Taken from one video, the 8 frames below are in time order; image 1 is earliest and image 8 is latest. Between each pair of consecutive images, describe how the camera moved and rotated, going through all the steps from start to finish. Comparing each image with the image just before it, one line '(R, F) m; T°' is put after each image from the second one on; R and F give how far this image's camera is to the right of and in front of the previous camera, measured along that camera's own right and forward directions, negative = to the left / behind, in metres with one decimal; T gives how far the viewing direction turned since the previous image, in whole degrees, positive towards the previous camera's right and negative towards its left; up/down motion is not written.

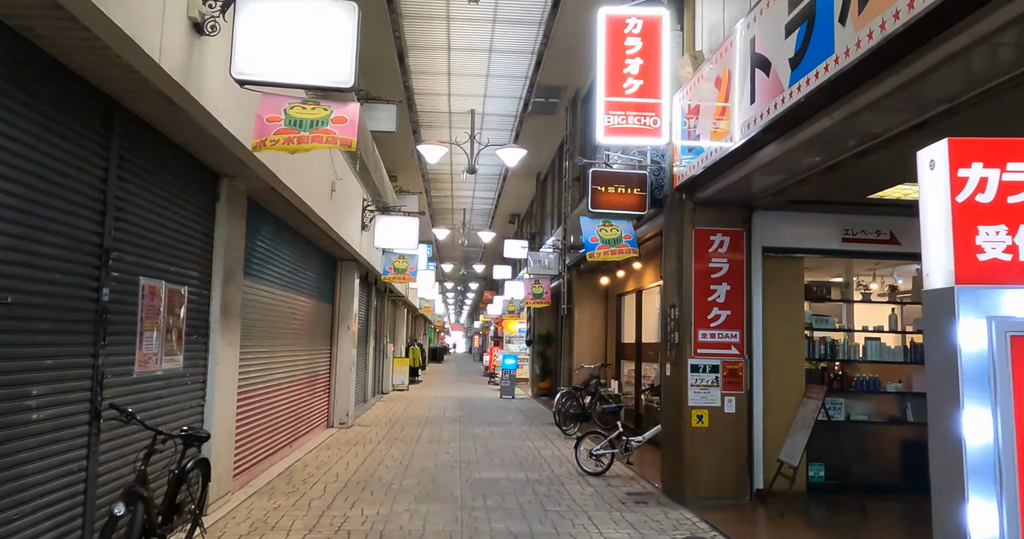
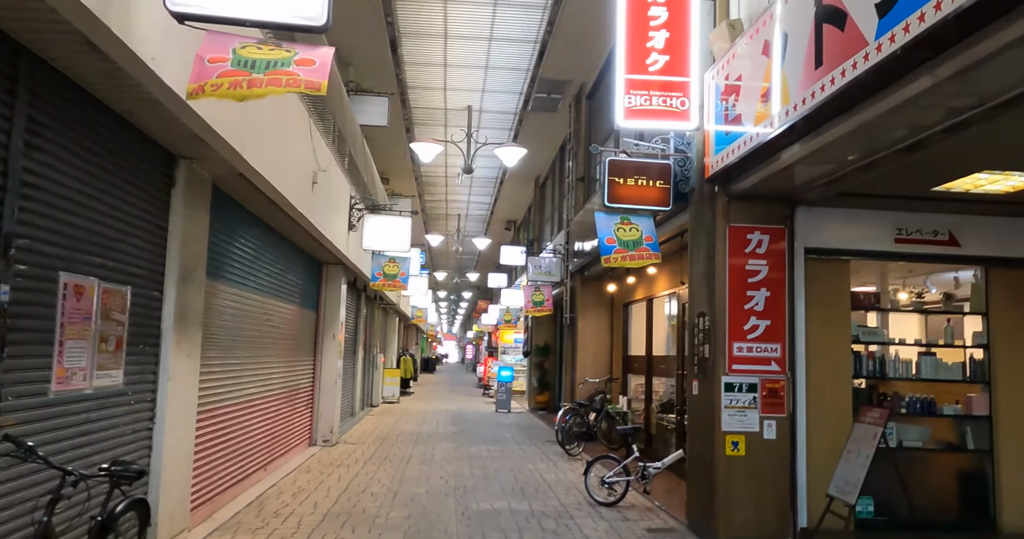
(-0.1, +0.9) m; +1°
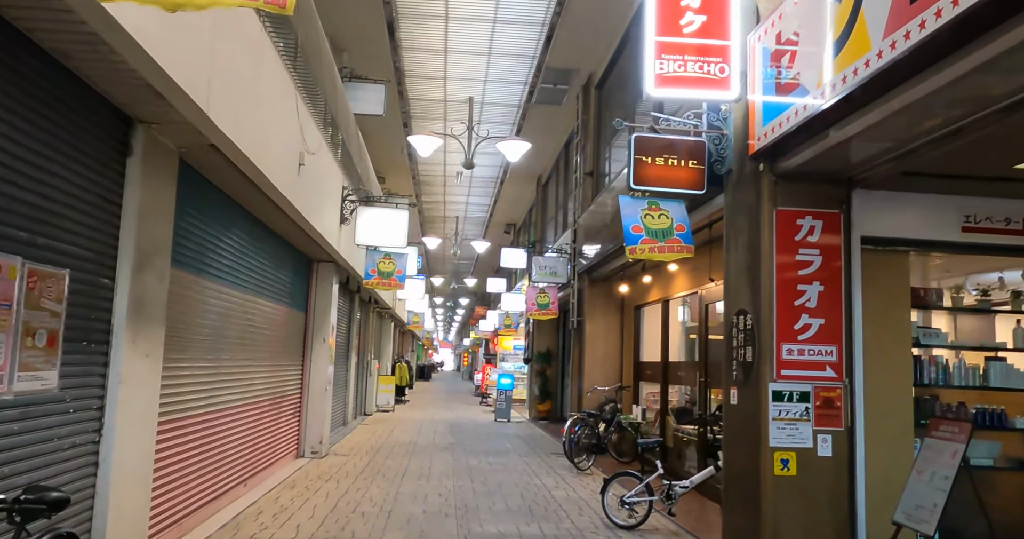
(-0.1, +0.7) m; 0°
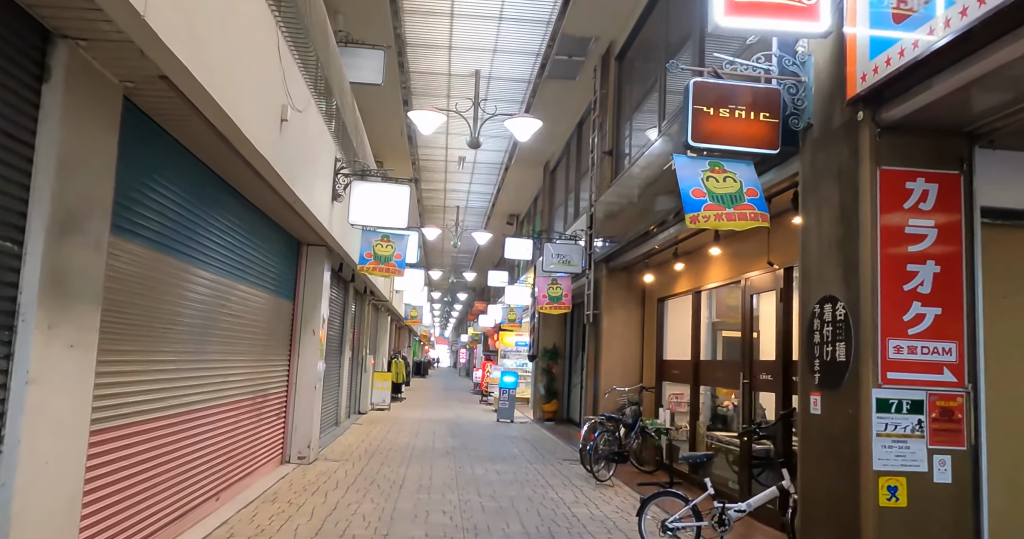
(-0.2, +1.0) m; 0°
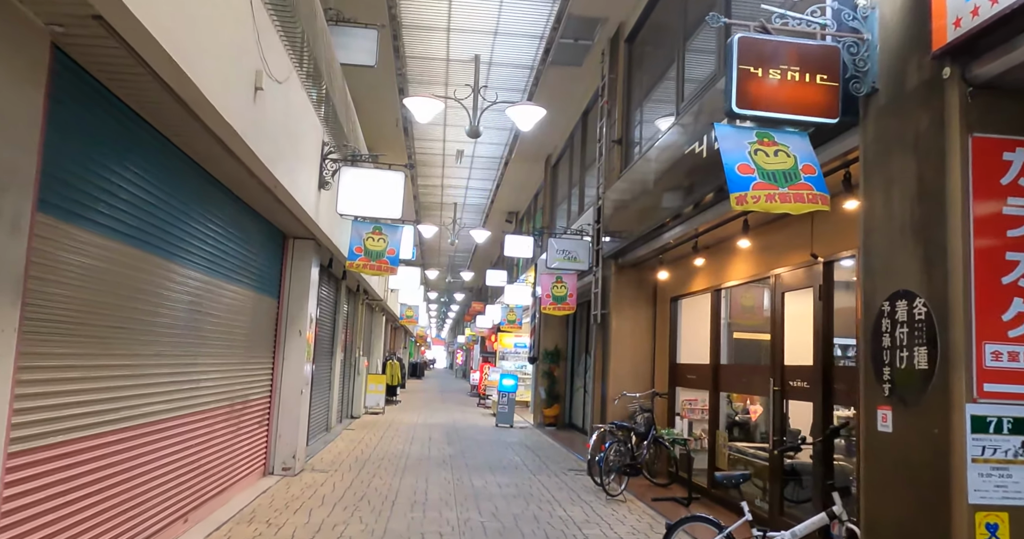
(-0.1, +0.7) m; 0°
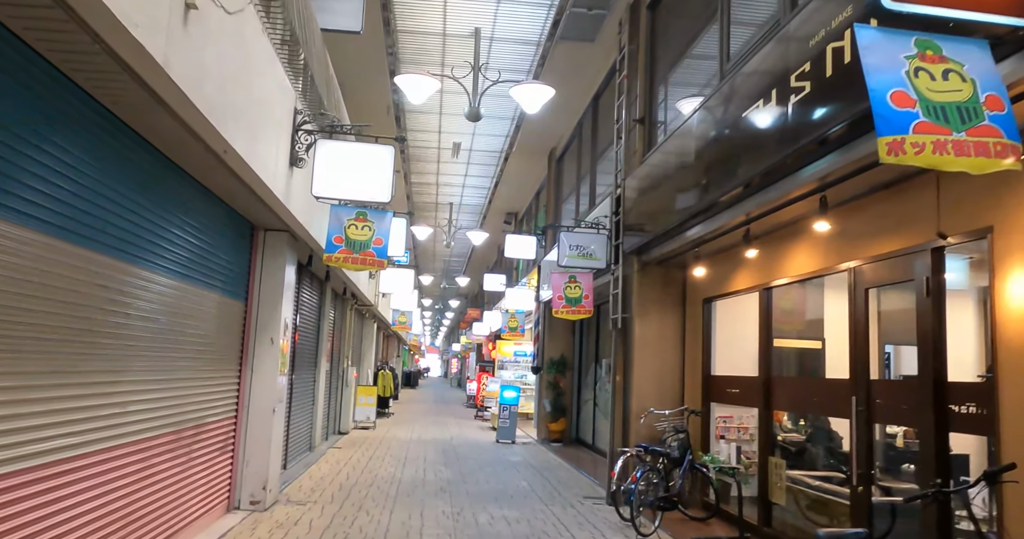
(-0.2, +1.2) m; +1°
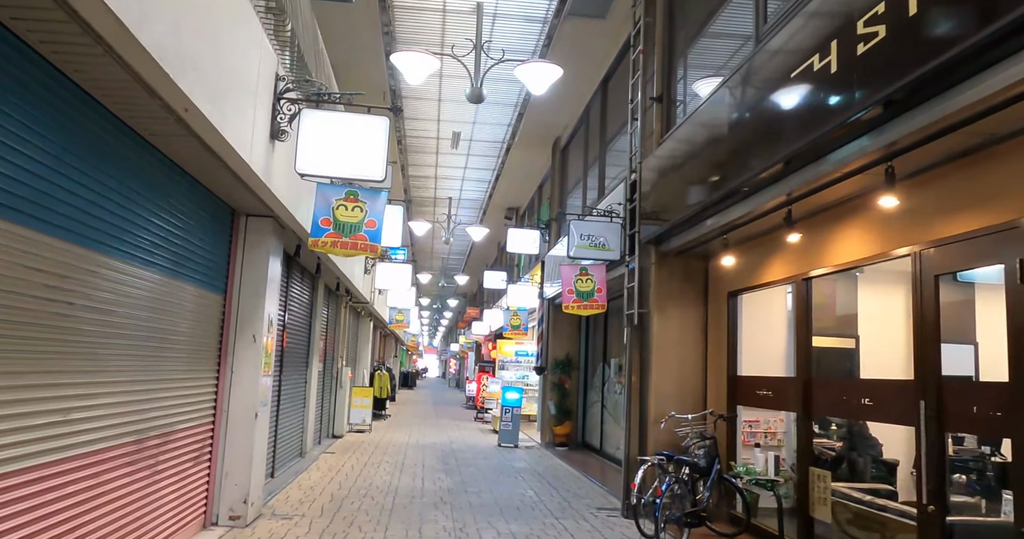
(-0.1, +0.7) m; 0°
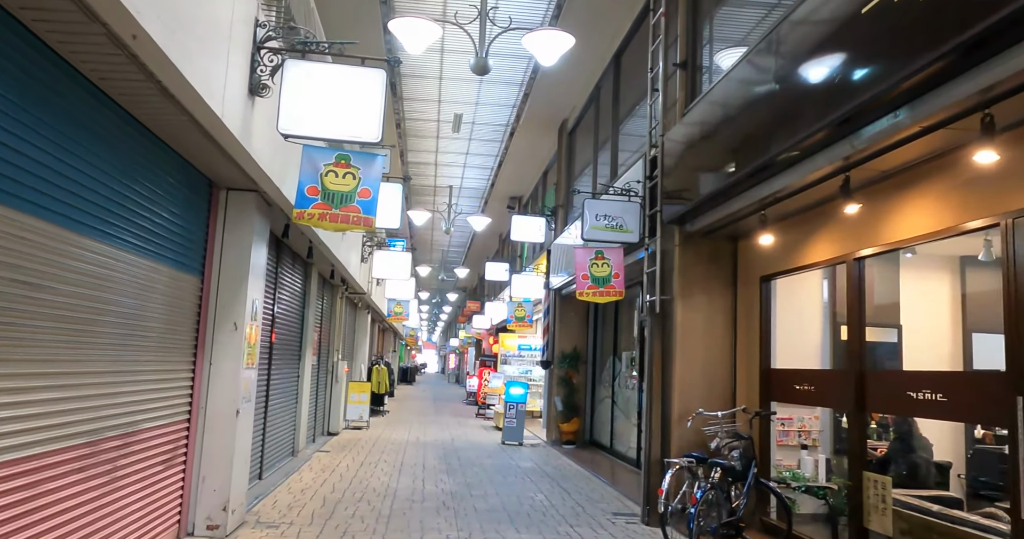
(-0.1, +0.7) m; 0°
